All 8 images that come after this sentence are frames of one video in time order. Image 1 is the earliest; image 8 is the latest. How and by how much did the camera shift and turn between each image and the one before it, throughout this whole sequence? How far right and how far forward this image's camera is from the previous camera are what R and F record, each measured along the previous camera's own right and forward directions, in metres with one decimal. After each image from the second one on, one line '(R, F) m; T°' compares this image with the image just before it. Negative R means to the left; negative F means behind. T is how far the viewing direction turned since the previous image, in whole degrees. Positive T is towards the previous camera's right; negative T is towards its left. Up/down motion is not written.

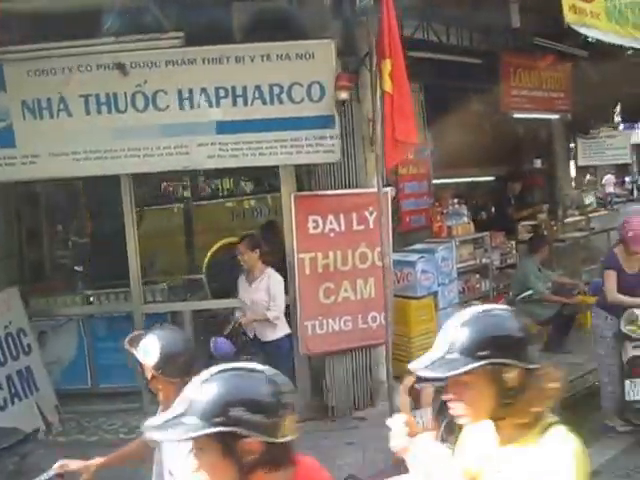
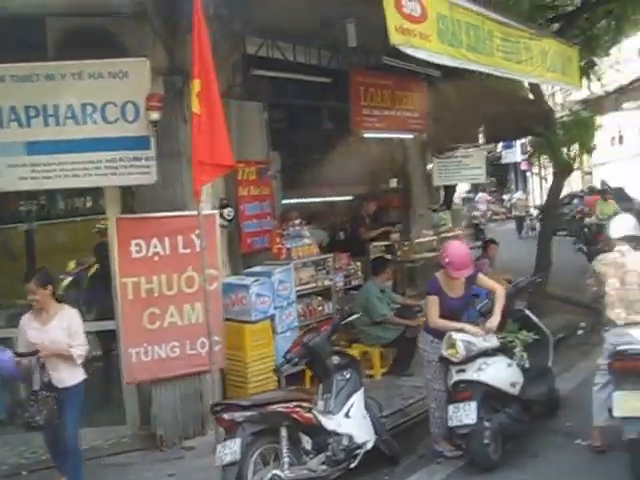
(+0.6, +0.2) m; +6°
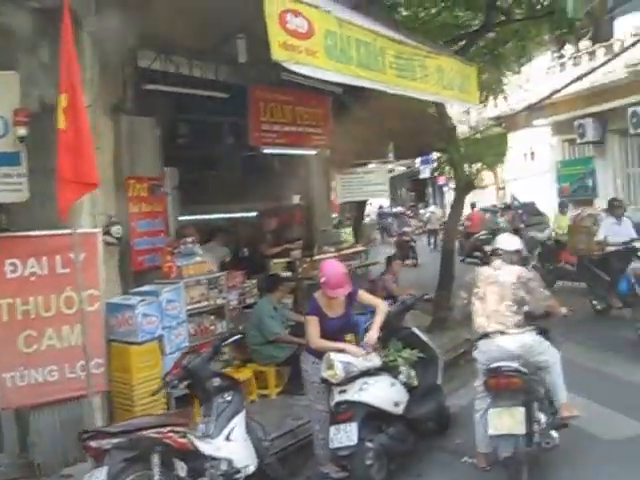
(+0.4, +0.1) m; +4°
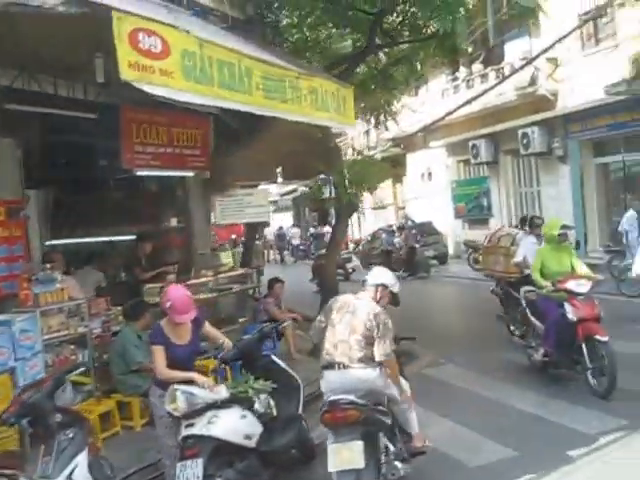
(+0.5, +0.2) m; +5°
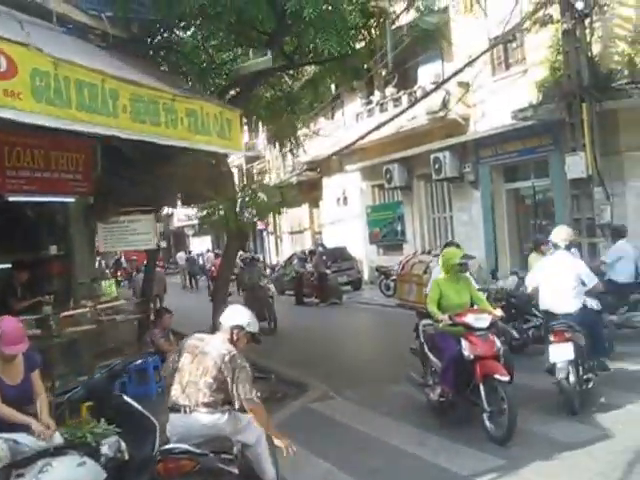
(+0.6, +0.3) m; +3°
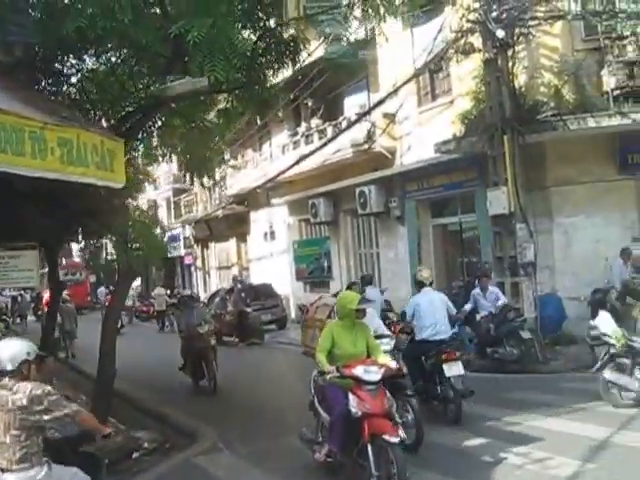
(+0.6, +0.7) m; +2°
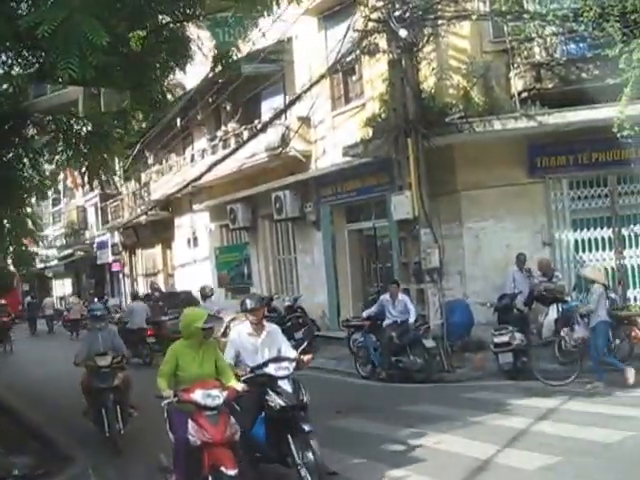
(+0.8, +0.3) m; +2°
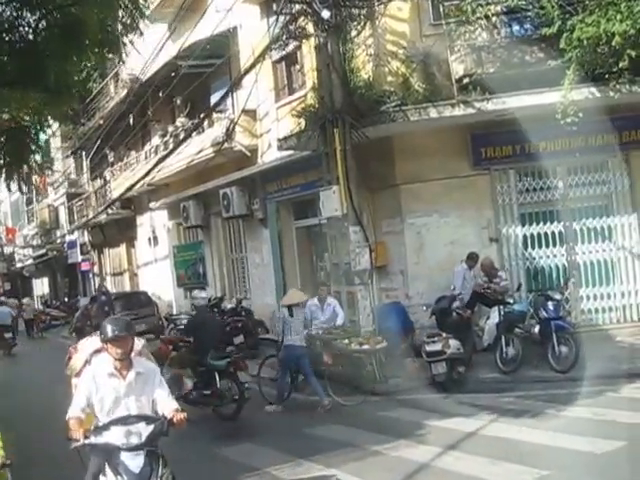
(+1.3, +0.8) m; -2°
